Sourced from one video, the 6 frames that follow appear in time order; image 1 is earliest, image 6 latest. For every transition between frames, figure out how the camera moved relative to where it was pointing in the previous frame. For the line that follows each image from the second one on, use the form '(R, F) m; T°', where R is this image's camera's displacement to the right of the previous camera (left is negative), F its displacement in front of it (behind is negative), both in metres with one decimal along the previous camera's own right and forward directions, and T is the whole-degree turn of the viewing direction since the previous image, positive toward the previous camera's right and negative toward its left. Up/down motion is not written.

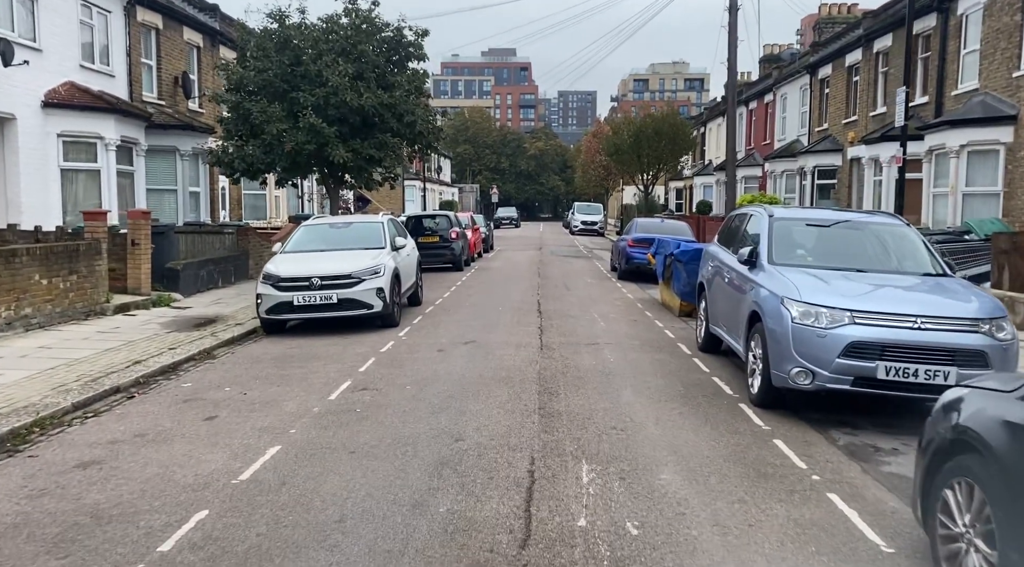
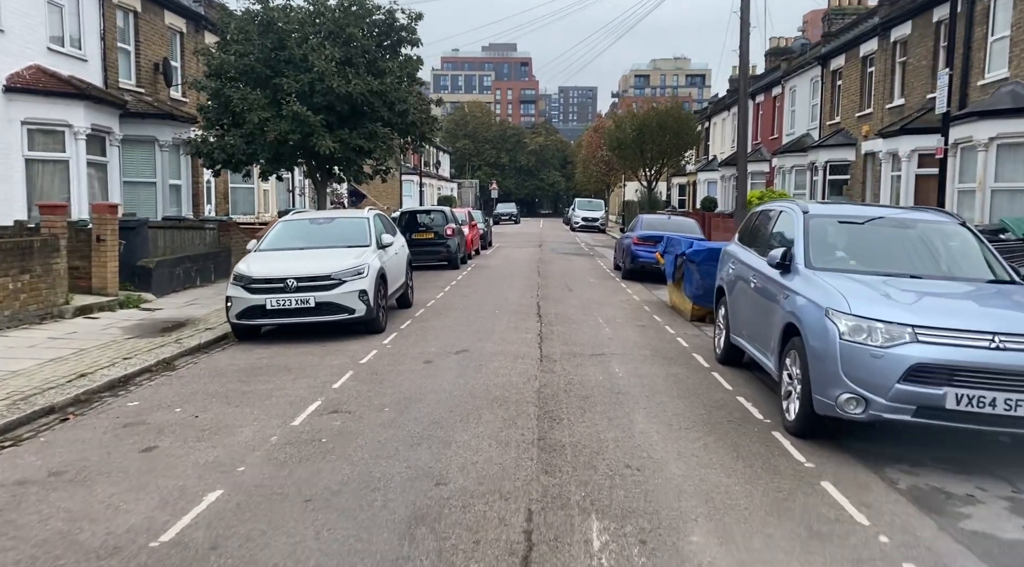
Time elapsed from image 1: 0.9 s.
(0.0, +1.1) m; 0°
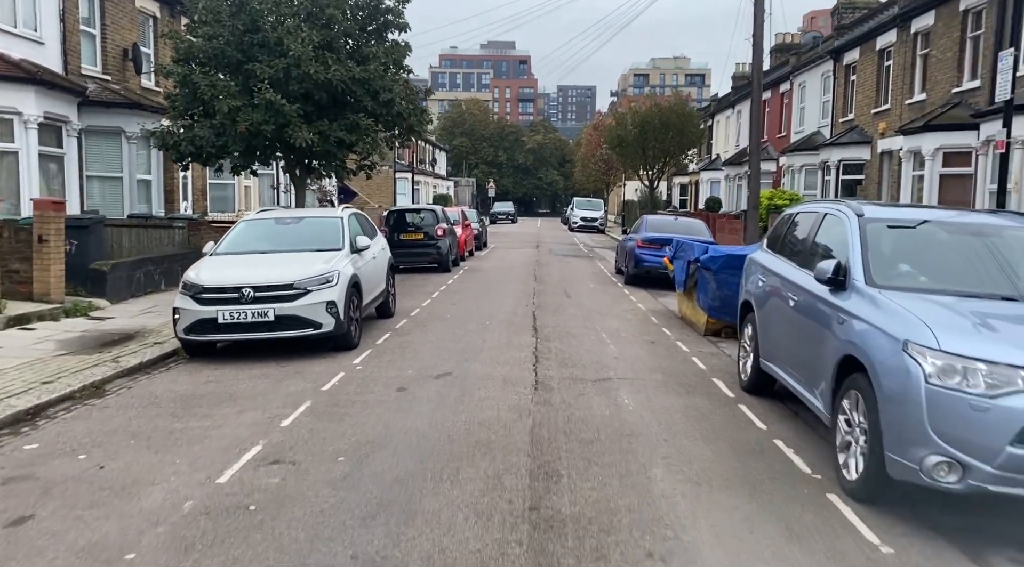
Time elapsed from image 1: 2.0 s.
(+0.1, +1.3) m; 0°
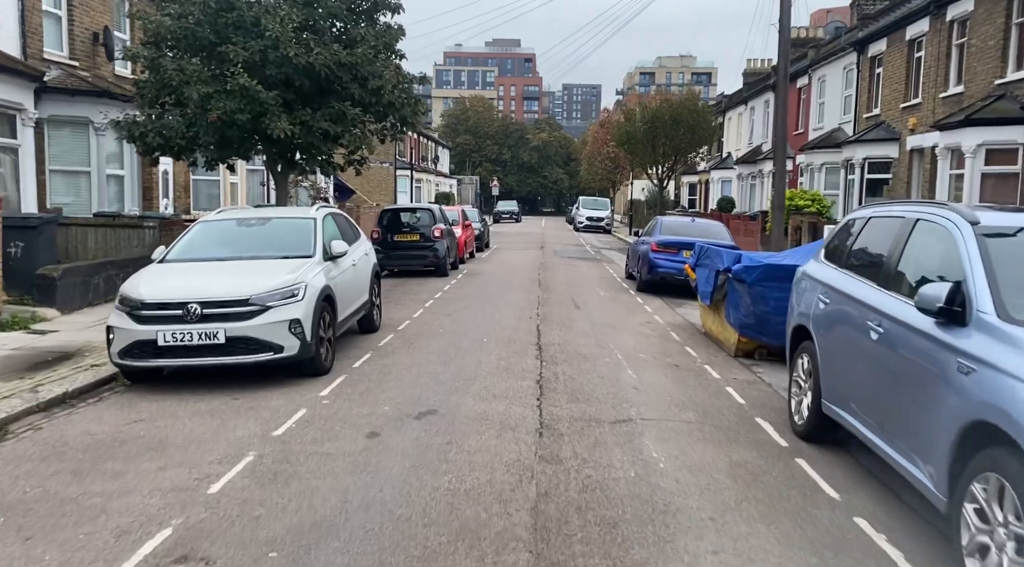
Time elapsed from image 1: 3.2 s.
(0.0, +1.4) m; 0°
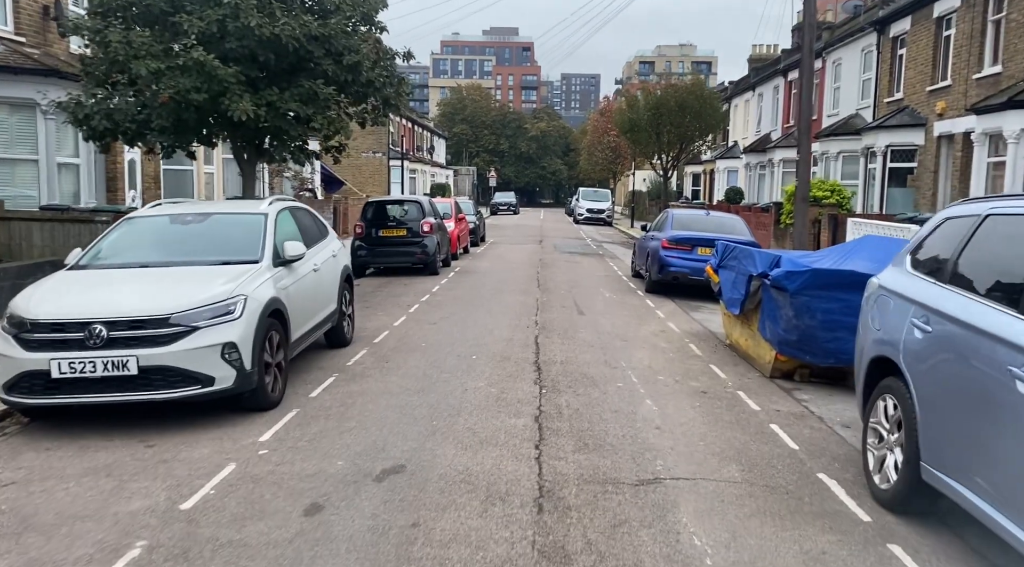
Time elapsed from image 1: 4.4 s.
(+0.1, +1.5) m; 0°
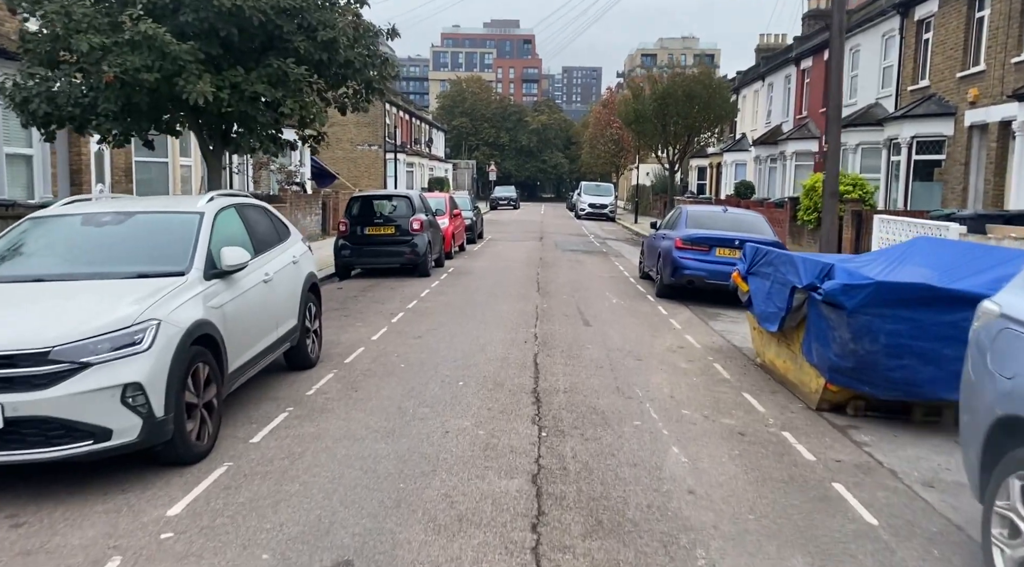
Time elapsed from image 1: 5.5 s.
(+0.1, +1.4) m; 0°
